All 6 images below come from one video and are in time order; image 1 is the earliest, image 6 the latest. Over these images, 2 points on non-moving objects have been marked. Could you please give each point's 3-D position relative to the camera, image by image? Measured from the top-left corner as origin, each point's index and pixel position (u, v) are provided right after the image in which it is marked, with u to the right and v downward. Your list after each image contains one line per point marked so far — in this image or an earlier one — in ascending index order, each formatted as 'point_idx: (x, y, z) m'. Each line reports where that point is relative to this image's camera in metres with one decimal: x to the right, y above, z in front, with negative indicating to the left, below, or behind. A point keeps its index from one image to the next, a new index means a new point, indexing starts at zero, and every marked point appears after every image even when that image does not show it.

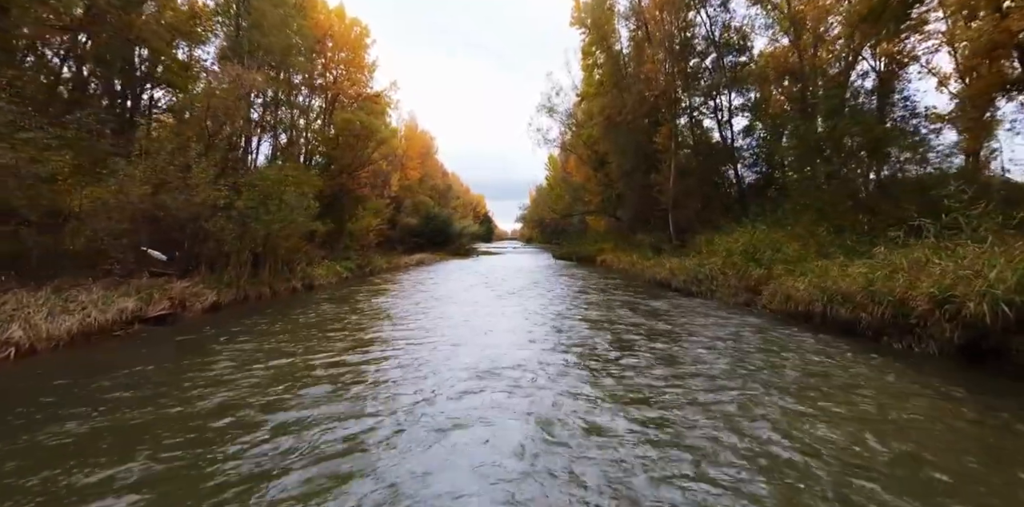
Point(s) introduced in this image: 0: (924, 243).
0: (+6.9, +0.2, +8.1) m
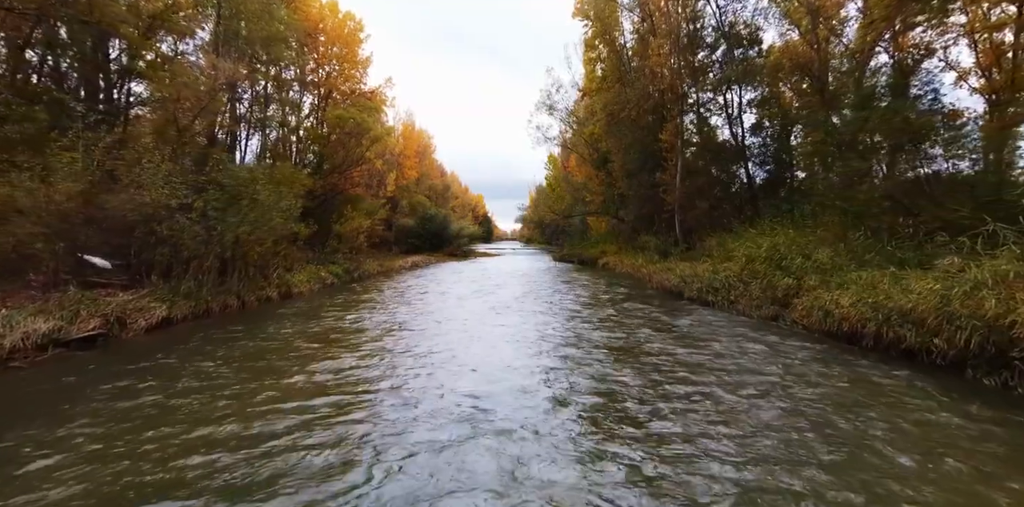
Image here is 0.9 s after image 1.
0: (+6.8, 0.0, +6.7) m
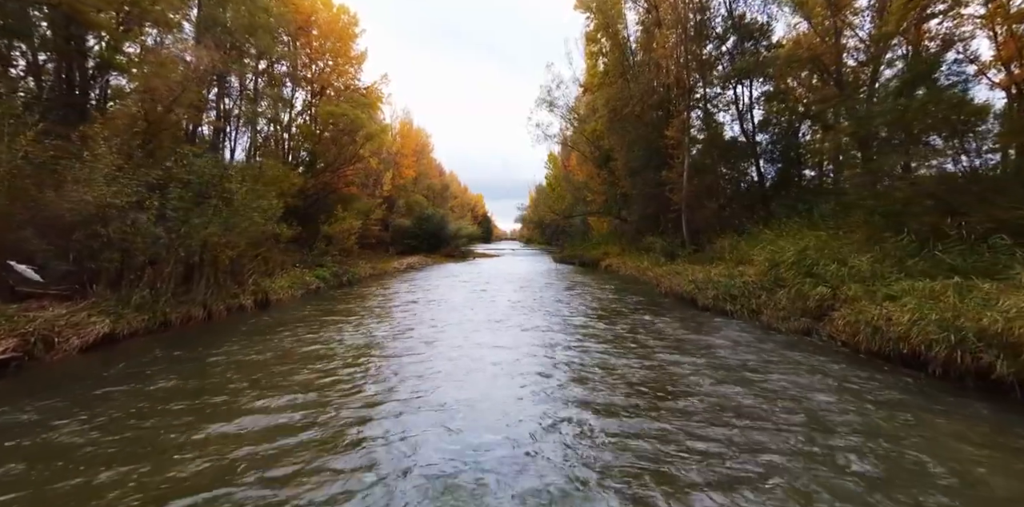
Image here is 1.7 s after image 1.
0: (+6.8, -0.1, +5.4) m
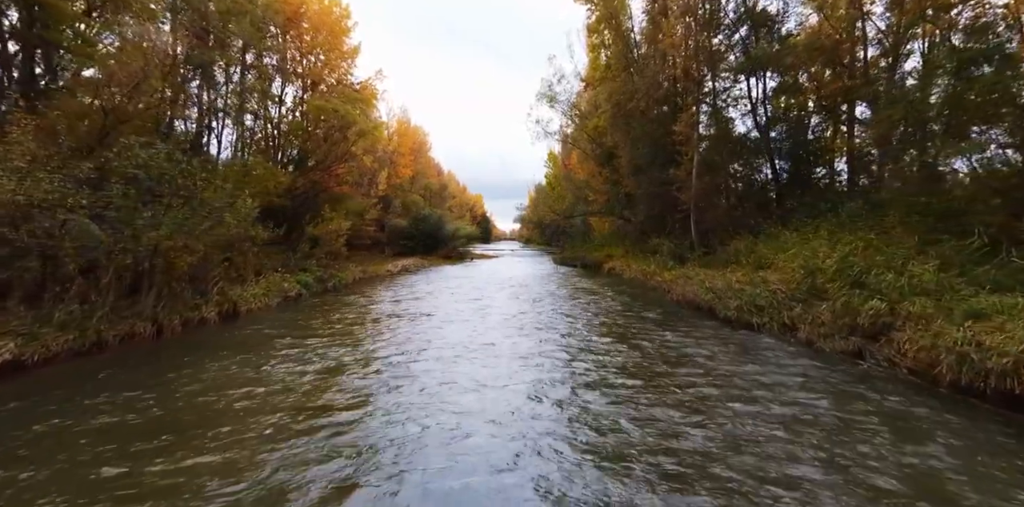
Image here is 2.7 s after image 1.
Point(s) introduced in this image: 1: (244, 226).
0: (+6.7, -0.2, +3.9) m
1: (-7.9, +0.9, +14.1) m
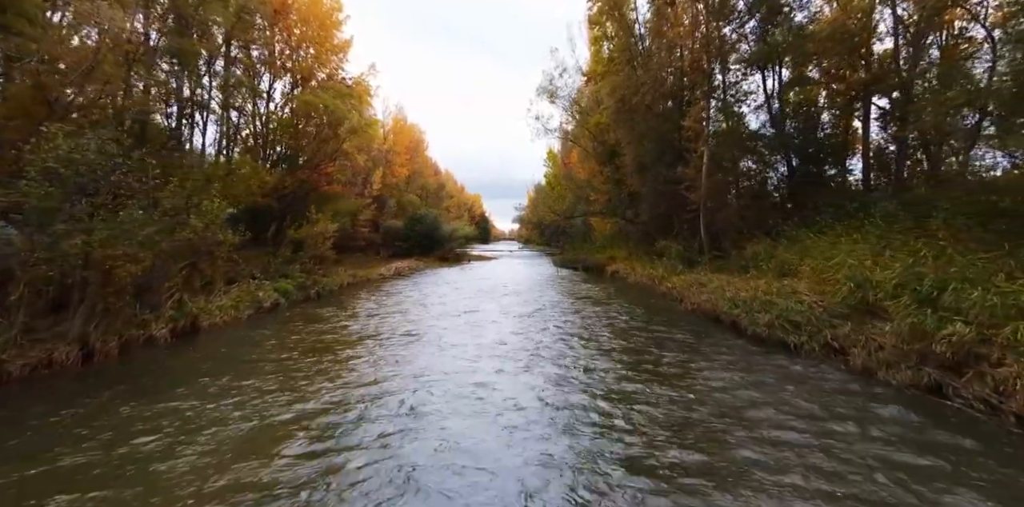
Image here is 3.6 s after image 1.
0: (+6.7, -0.4, +2.4) m
1: (-7.9, +0.7, +12.5) m
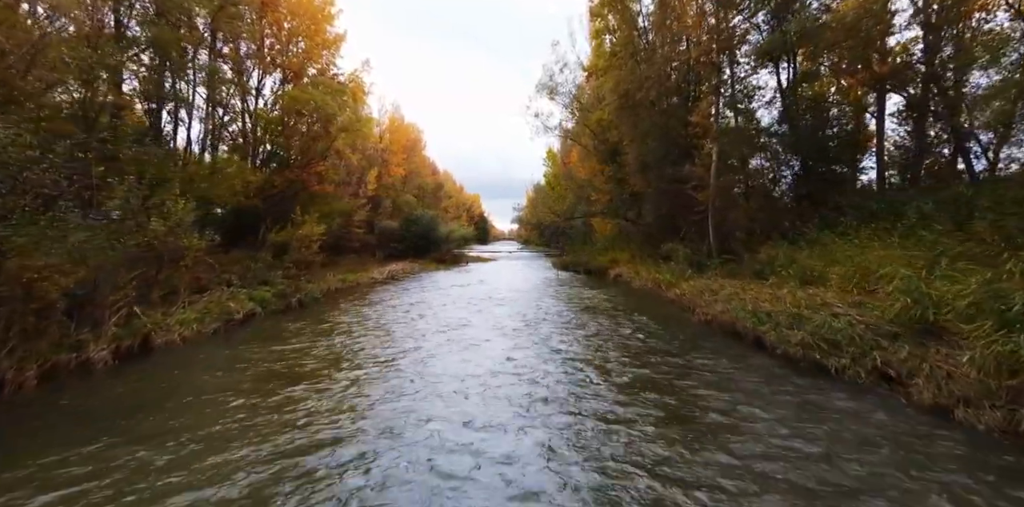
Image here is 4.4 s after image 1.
0: (+6.7, -0.5, +1.1) m
1: (-8.0, +0.5, +11.2) m
